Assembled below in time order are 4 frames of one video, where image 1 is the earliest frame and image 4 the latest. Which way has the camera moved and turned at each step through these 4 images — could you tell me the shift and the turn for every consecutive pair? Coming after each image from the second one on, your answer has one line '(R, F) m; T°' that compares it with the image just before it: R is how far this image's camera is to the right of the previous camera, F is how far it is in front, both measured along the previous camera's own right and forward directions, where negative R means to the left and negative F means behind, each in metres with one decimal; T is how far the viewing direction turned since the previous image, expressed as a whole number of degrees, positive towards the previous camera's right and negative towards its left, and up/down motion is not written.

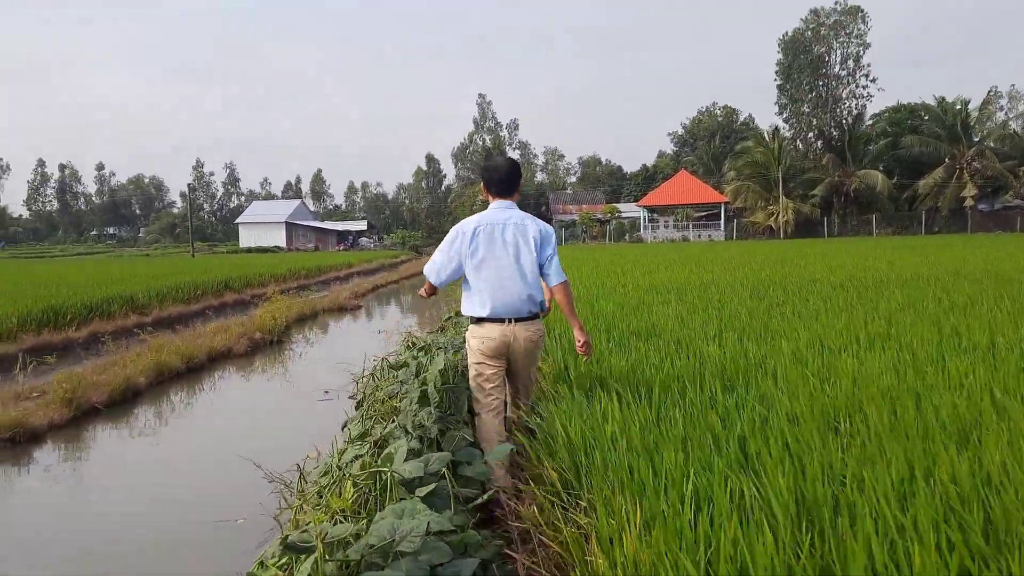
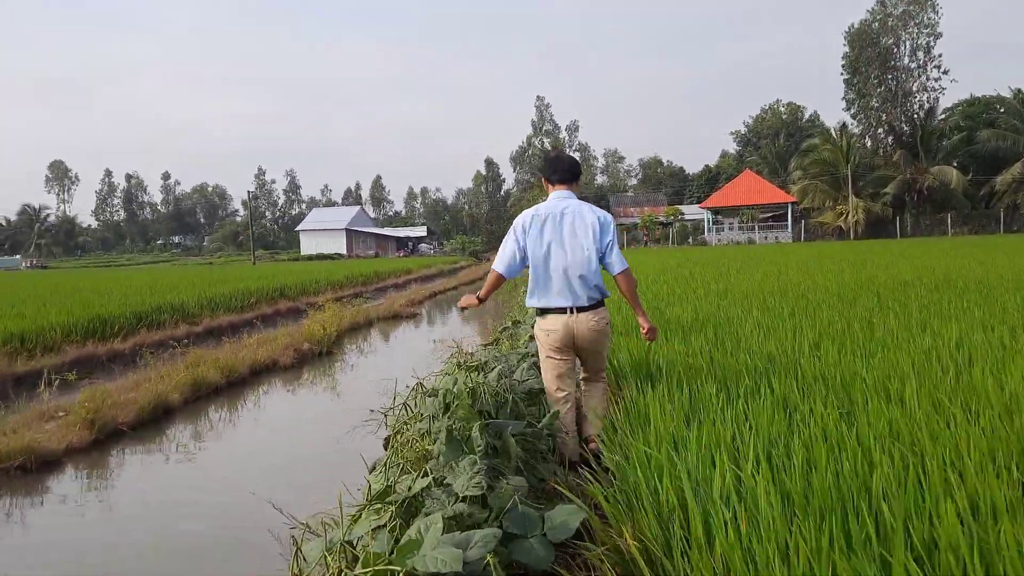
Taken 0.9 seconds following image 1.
(0.0, +0.5) m; -4°
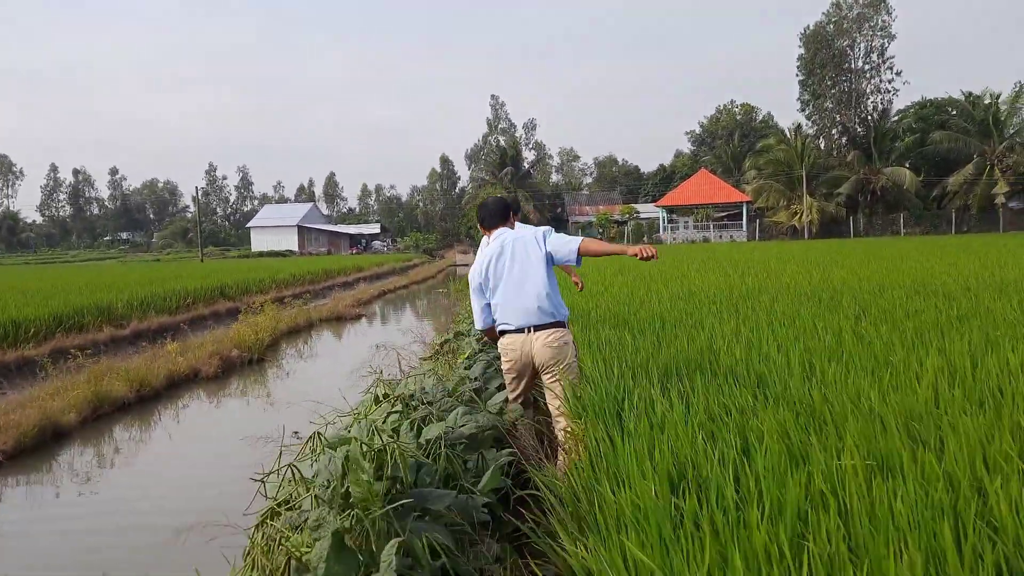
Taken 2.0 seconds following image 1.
(+0.1, +0.5) m; +3°
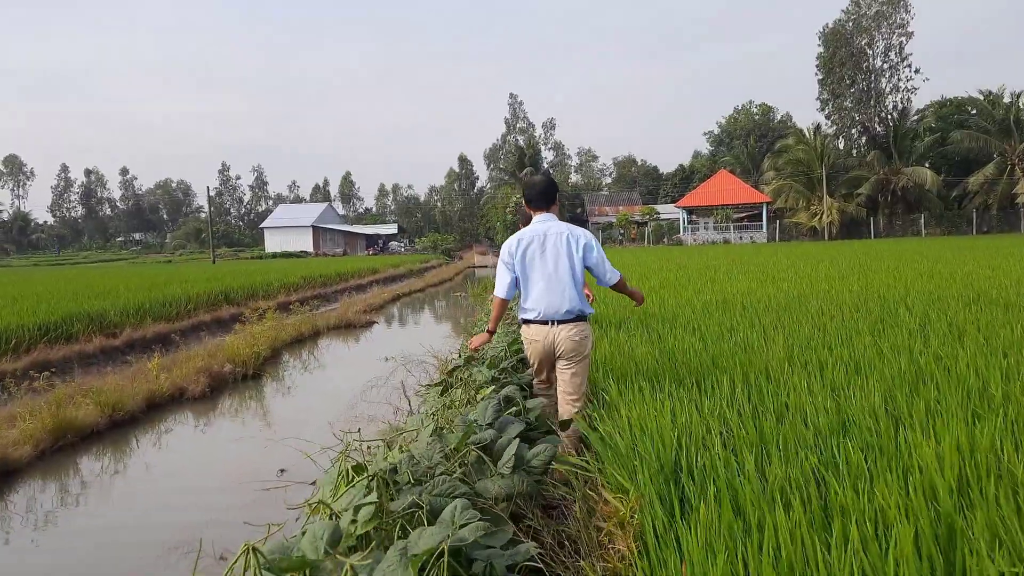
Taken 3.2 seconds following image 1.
(0.0, +0.5) m; -1°
